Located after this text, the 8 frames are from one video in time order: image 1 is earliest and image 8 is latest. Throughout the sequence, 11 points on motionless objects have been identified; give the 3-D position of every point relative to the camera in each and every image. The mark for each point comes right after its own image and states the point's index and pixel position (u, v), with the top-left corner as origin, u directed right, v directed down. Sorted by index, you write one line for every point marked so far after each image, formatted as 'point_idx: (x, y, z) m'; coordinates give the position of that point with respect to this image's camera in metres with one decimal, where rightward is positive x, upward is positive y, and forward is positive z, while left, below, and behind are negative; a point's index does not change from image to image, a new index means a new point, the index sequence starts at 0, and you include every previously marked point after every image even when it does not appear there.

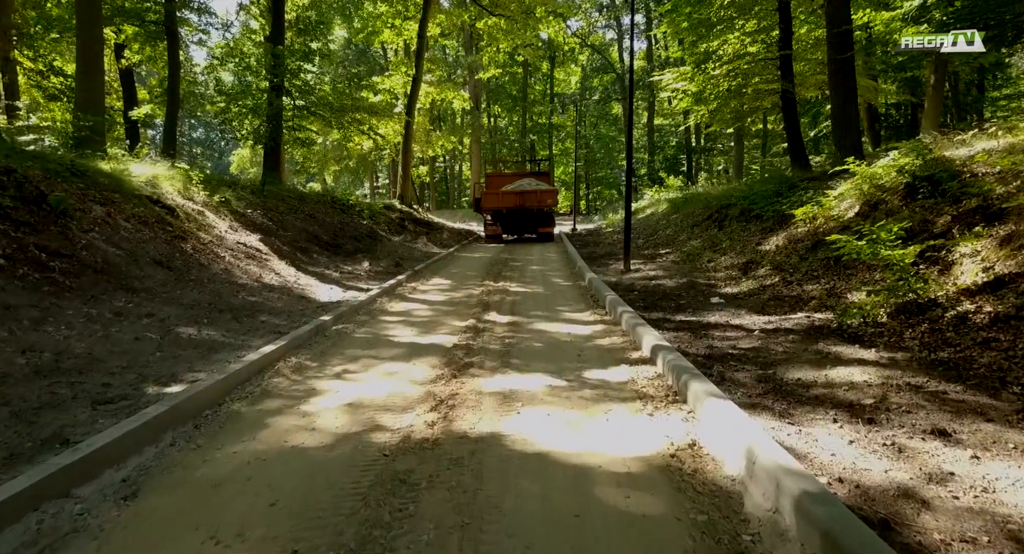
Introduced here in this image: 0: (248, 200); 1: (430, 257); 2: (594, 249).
0: (-4.7, +1.4, +14.1) m
1: (-1.8, +0.4, +17.3) m
2: (+1.9, +0.6, +18.0) m
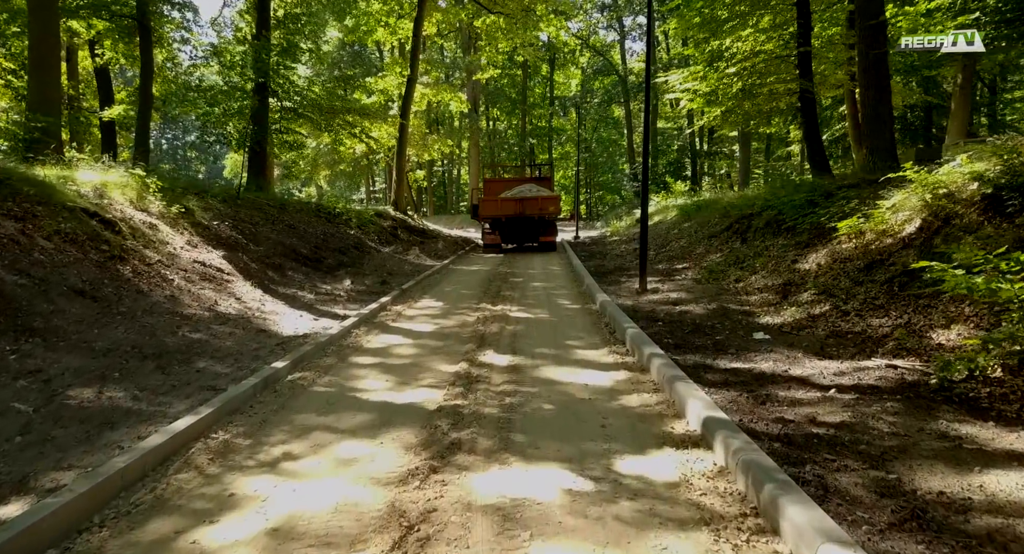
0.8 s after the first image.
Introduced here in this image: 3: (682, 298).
0: (-4.7, +1.1, +12.6) m
1: (-1.8, +0.1, +15.8) m
2: (+1.9, +0.3, +16.5) m
3: (+2.1, -0.3, +9.8) m
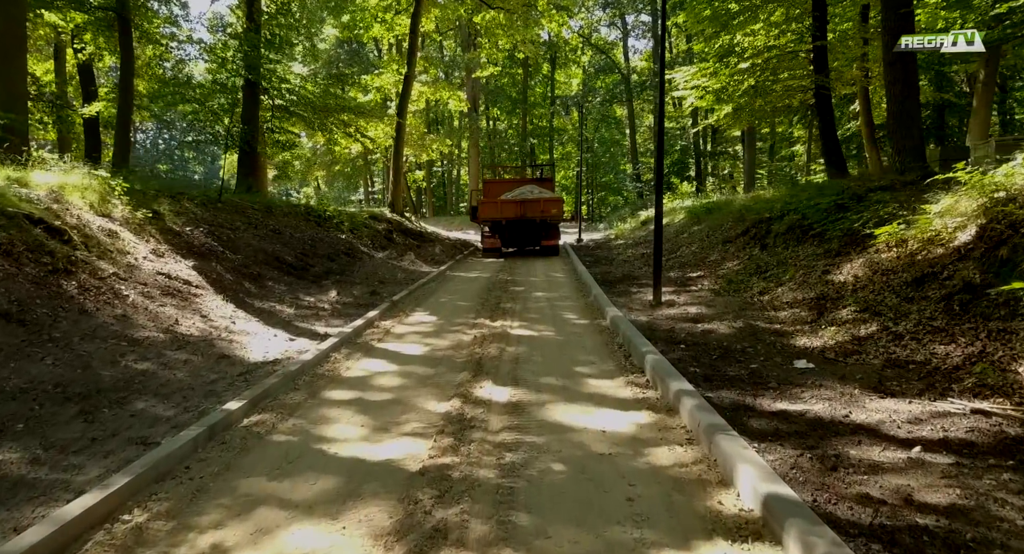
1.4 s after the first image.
0: (-4.7, +0.9, +11.6) m
1: (-1.8, 0.0, +14.8) m
2: (+1.9, +0.1, +15.5) m
3: (+2.1, -0.4, +8.8) m
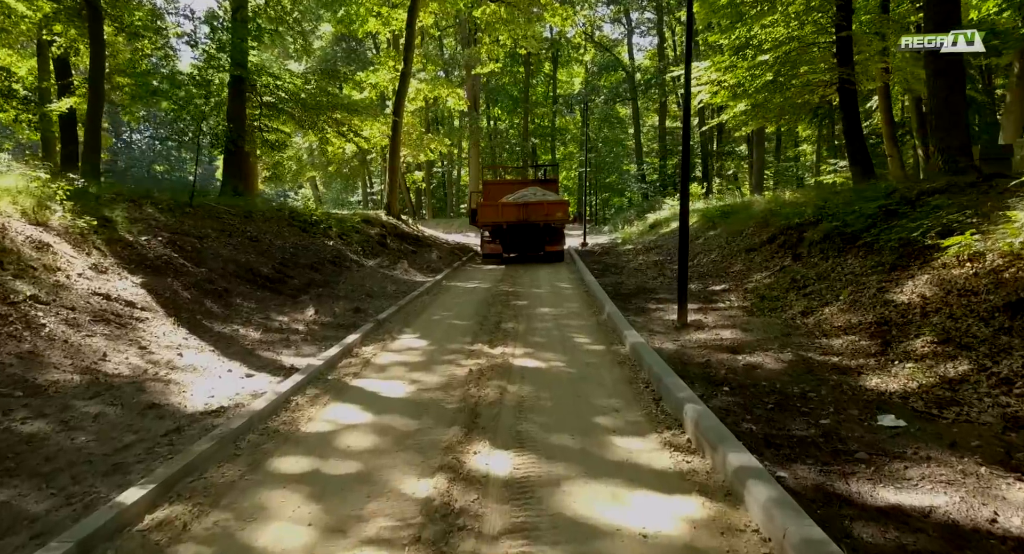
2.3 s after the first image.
0: (-4.7, +0.7, +10.3) m
1: (-1.7, -0.2, +13.5) m
2: (+1.9, 0.0, +14.2) m
3: (+2.1, -0.6, +7.5) m
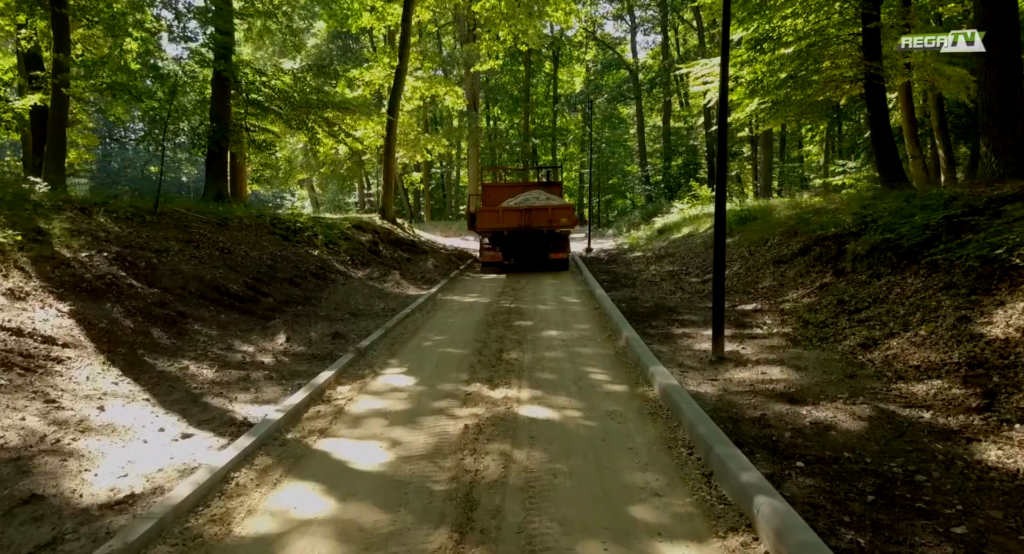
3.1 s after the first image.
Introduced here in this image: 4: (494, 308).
0: (-4.6, +0.5, +8.9) m
1: (-1.7, -0.5, +12.1) m
2: (+2.0, -0.3, +12.8) m
3: (+2.2, -0.8, +6.1) m
4: (-0.3, -0.5, +12.6) m
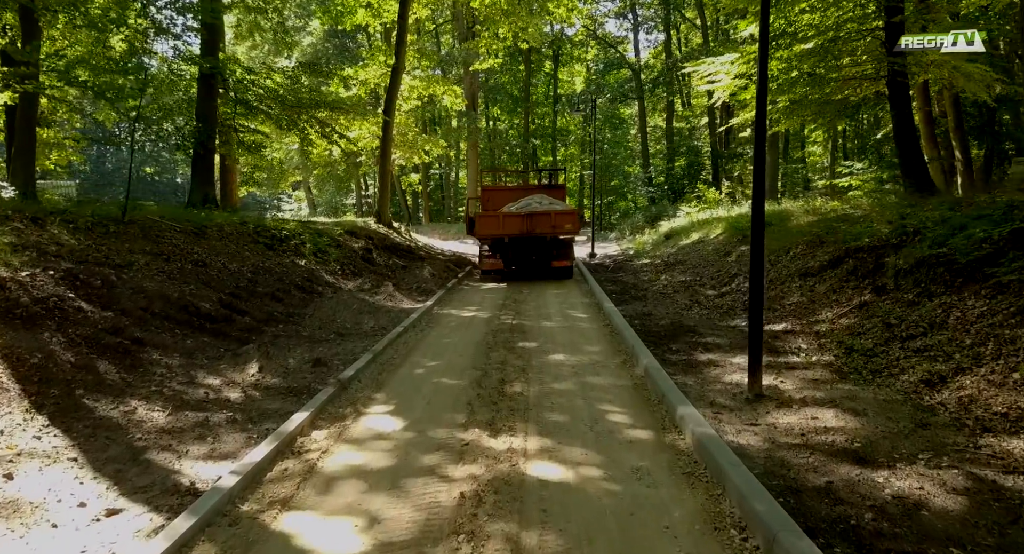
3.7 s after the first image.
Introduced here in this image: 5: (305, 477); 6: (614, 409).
0: (-4.6, +0.3, +7.9) m
1: (-1.7, -0.7, +11.1) m
2: (+2.0, -0.5, +11.8) m
3: (+2.2, -1.0, +5.1) m
4: (-0.3, -0.7, +11.5) m
5: (-1.3, -1.2, +4.9) m
6: (+0.8, -1.1, +6.4) m
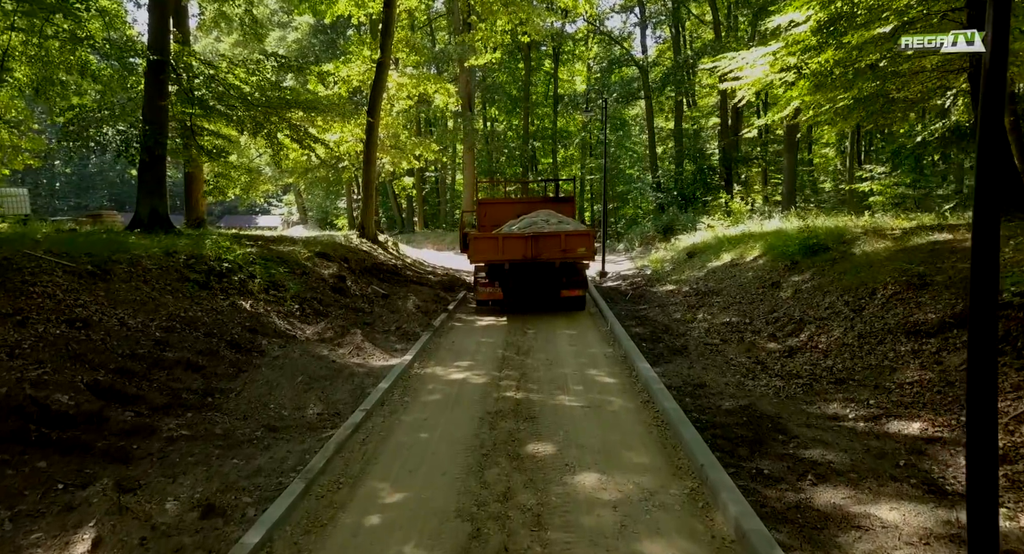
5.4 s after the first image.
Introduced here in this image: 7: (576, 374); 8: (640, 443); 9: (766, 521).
0: (-4.6, -0.3, +4.9) m
1: (-1.6, -1.3, +8.1) m
2: (+2.0, -1.1, +8.8) m
3: (+2.3, -1.6, +2.1) m
4: (-0.2, -1.3, +8.5) m
5: (-1.2, -1.8, +1.9) m
6: (+0.9, -1.7, +3.4) m
7: (+0.8, -1.2, +9.6) m
8: (+1.1, -1.4, +6.6) m
9: (+1.6, -1.4, +4.8) m
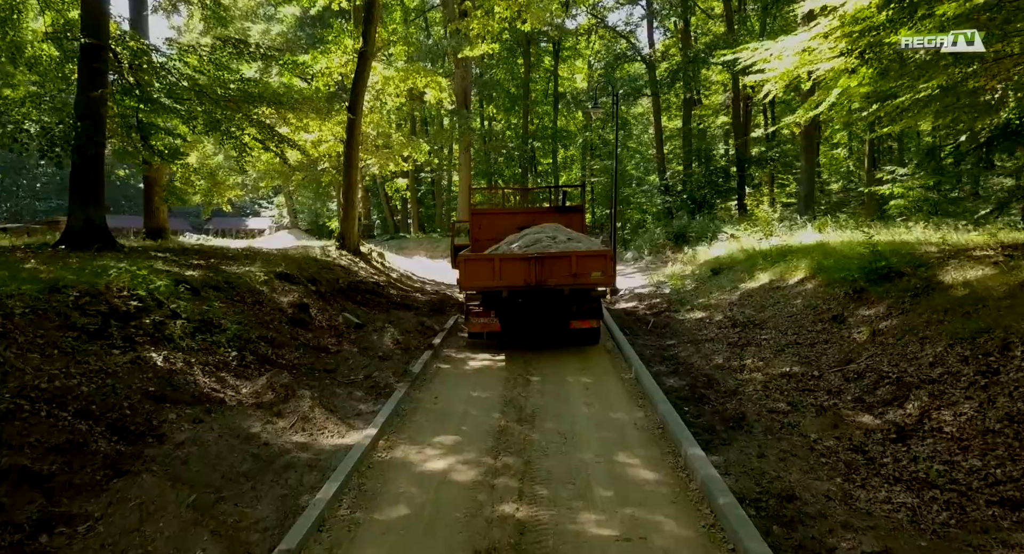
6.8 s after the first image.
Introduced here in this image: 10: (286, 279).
0: (-4.5, -0.8, +2.1) m
1: (-1.6, -1.7, +5.3) m
2: (+2.0, -1.5, +6.1) m
3: (+2.3, -2.1, -0.7) m
4: (-0.2, -1.7, +5.8) m
5: (-1.2, -2.3, -0.9) m
6: (+0.9, -2.1, +0.7) m
7: (+0.8, -1.6, +6.9) m
8: (+1.1, -1.8, +3.9) m
9: (+1.6, -1.9, +2.1) m
10: (-3.8, 0.0, +13.5) m
